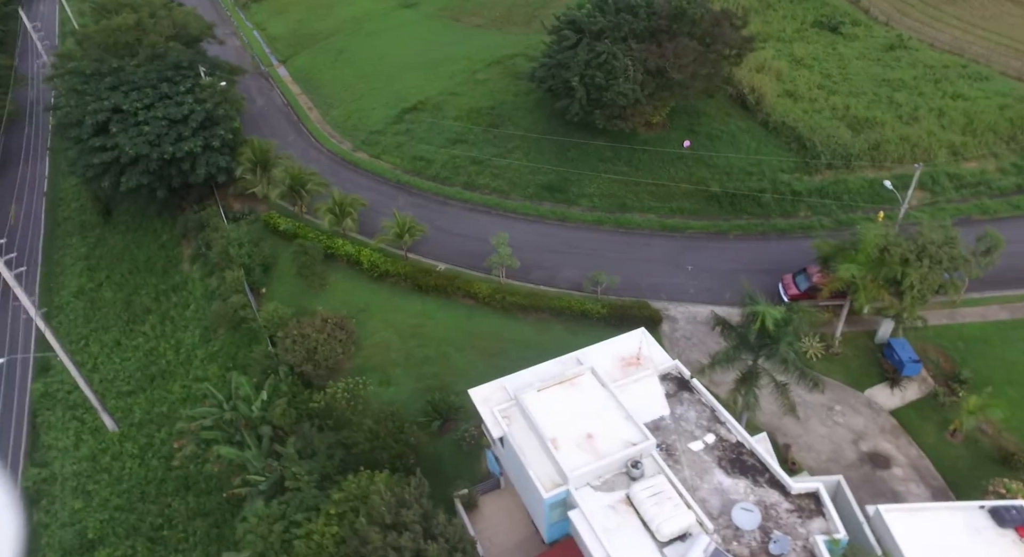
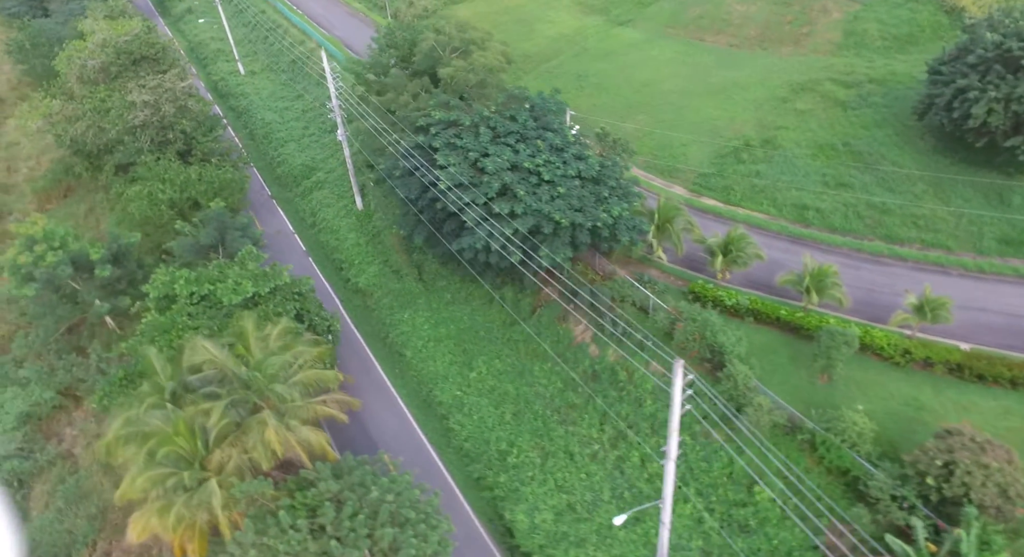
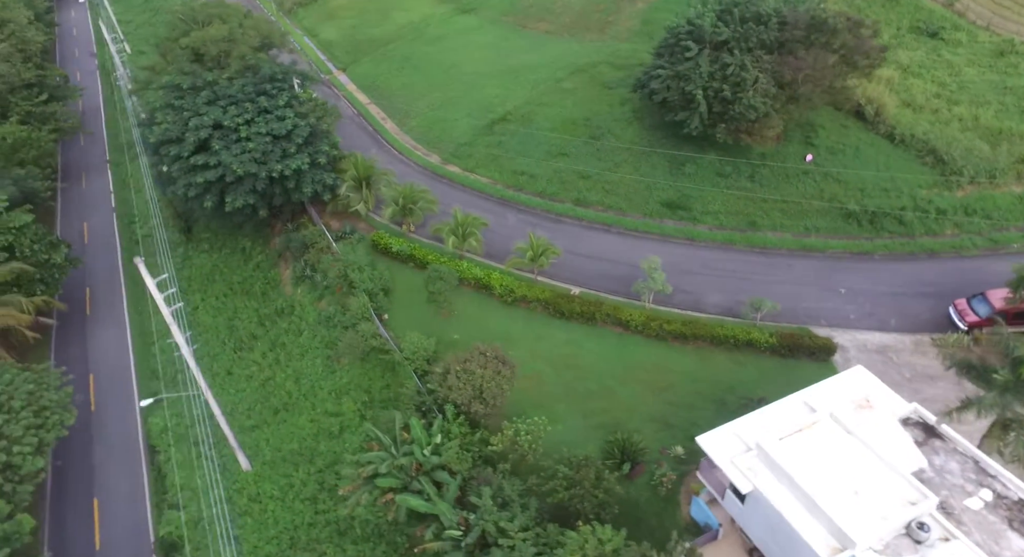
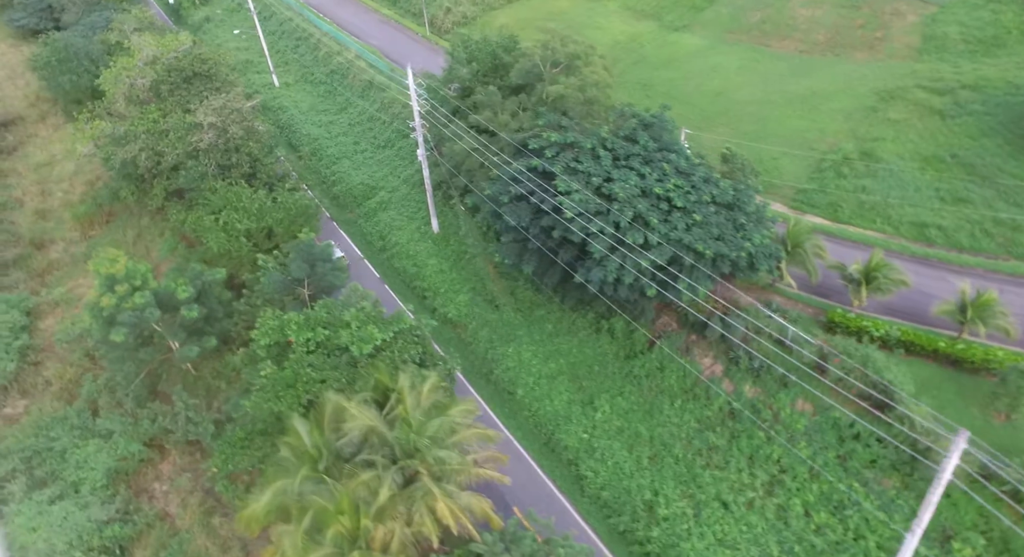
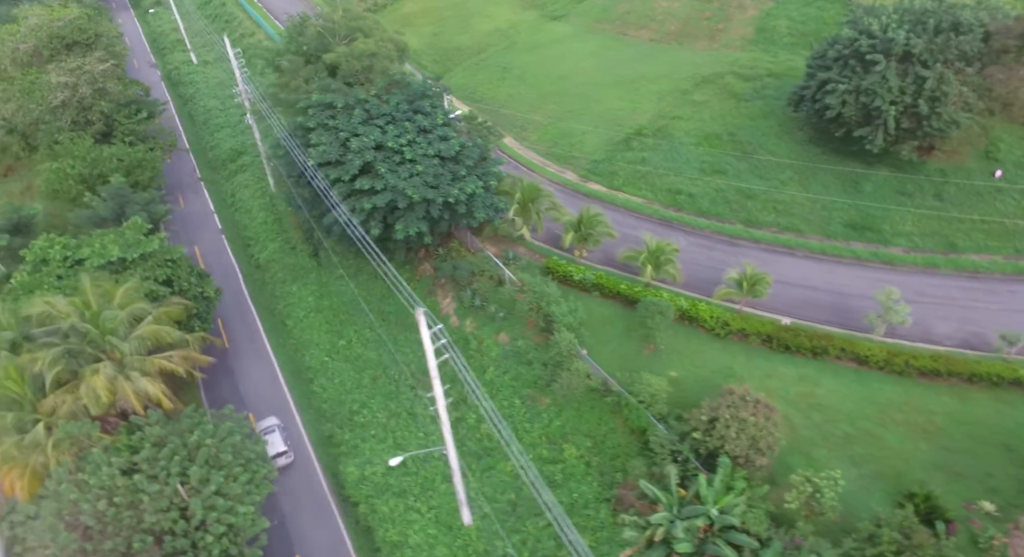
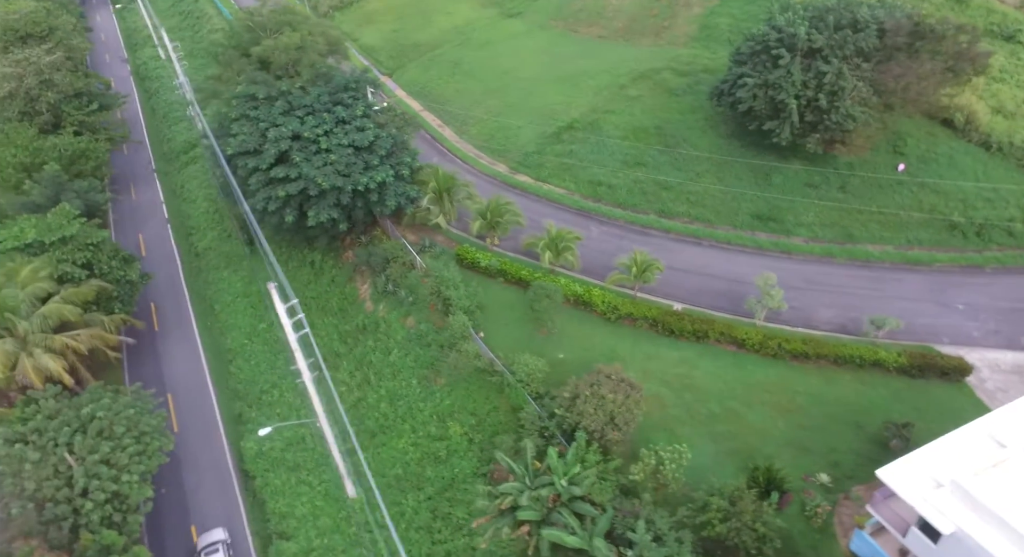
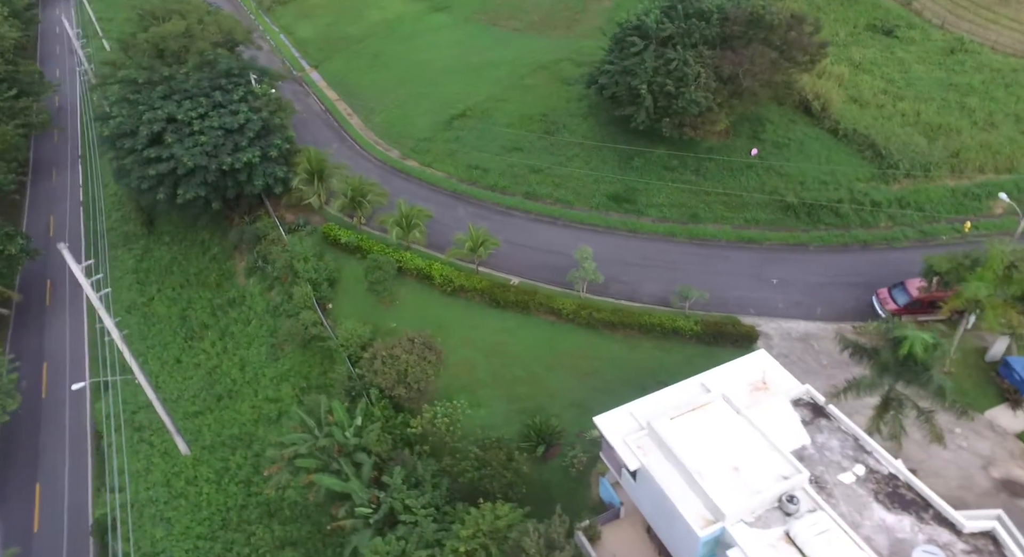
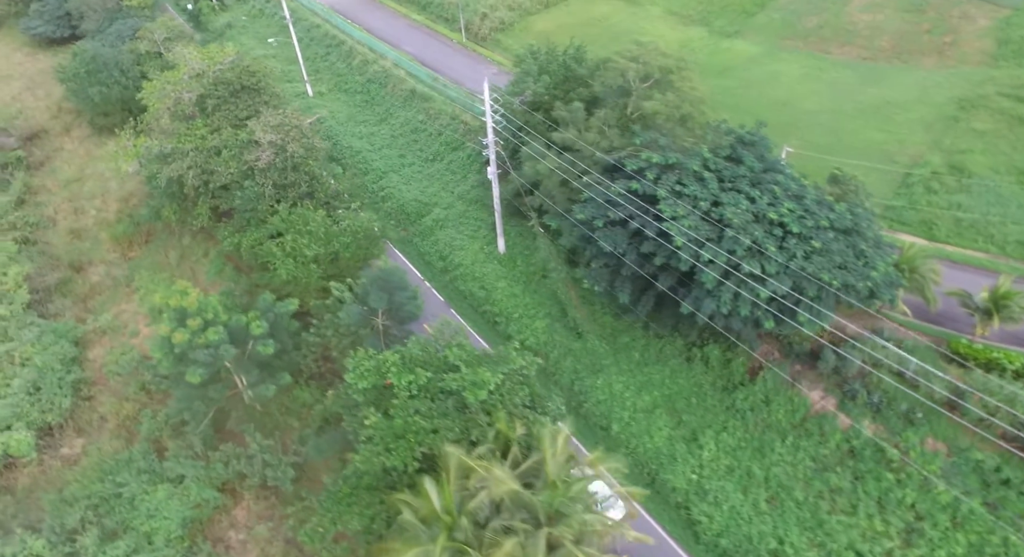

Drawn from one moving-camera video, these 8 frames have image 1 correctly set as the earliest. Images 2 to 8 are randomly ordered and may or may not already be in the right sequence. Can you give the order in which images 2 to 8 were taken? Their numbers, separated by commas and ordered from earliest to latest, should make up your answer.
7, 3, 6, 5, 2, 4, 8
